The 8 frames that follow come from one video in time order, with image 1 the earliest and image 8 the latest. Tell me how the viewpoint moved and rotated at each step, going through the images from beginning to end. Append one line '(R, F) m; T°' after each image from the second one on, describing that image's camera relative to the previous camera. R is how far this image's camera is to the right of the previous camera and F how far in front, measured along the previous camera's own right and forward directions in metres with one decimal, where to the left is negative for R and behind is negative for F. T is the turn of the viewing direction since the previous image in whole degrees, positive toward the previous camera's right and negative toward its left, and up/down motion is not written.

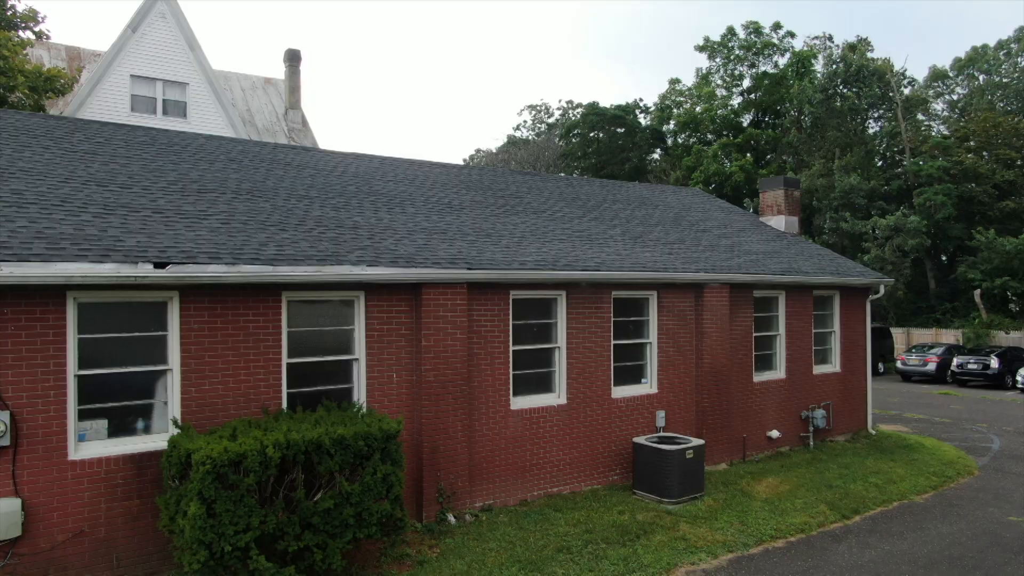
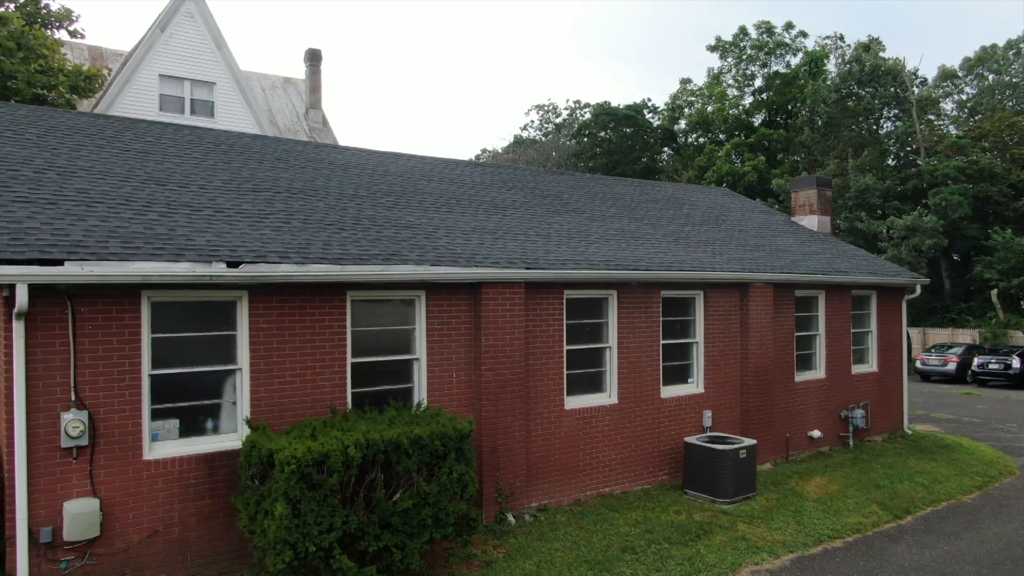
(-0.6, 0.0) m; 0°
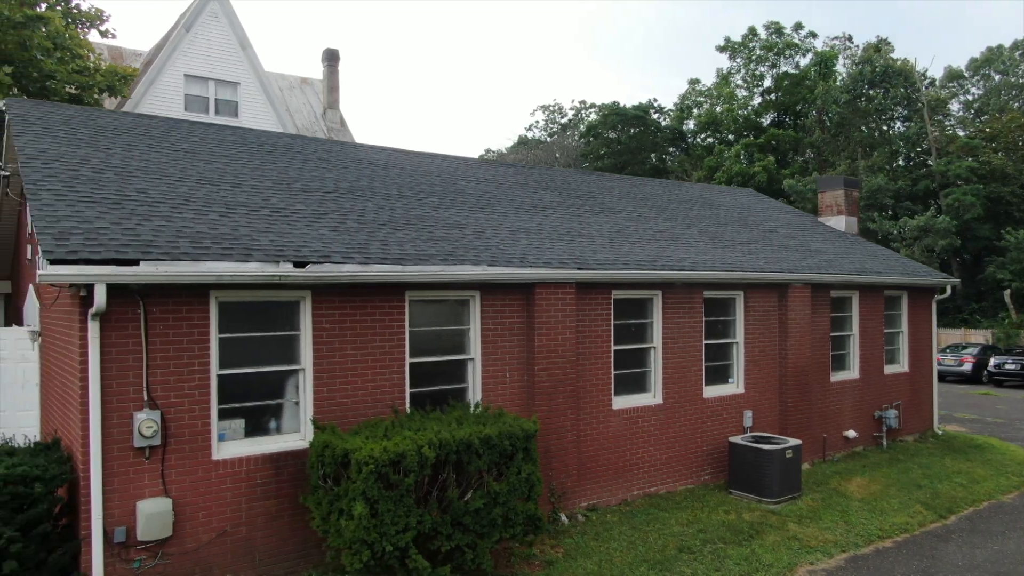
(-0.5, 0.0) m; 0°
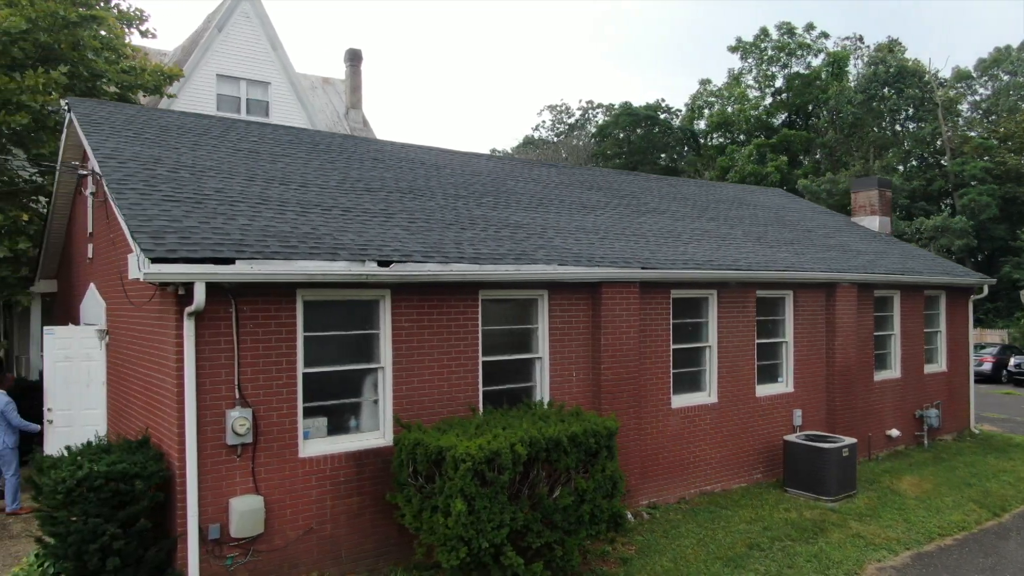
(-0.6, 0.0) m; 0°
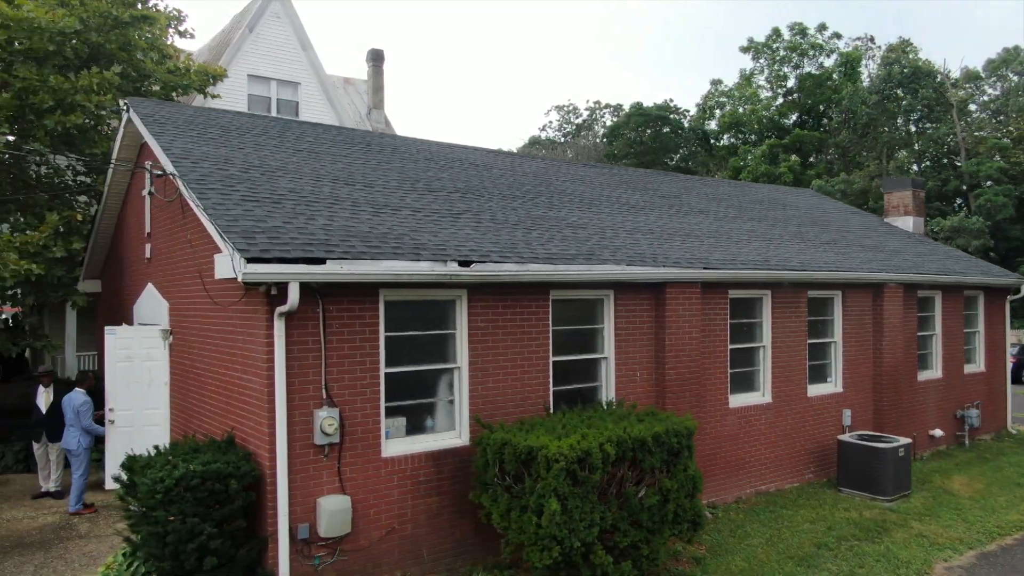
(-0.6, 0.0) m; 0°
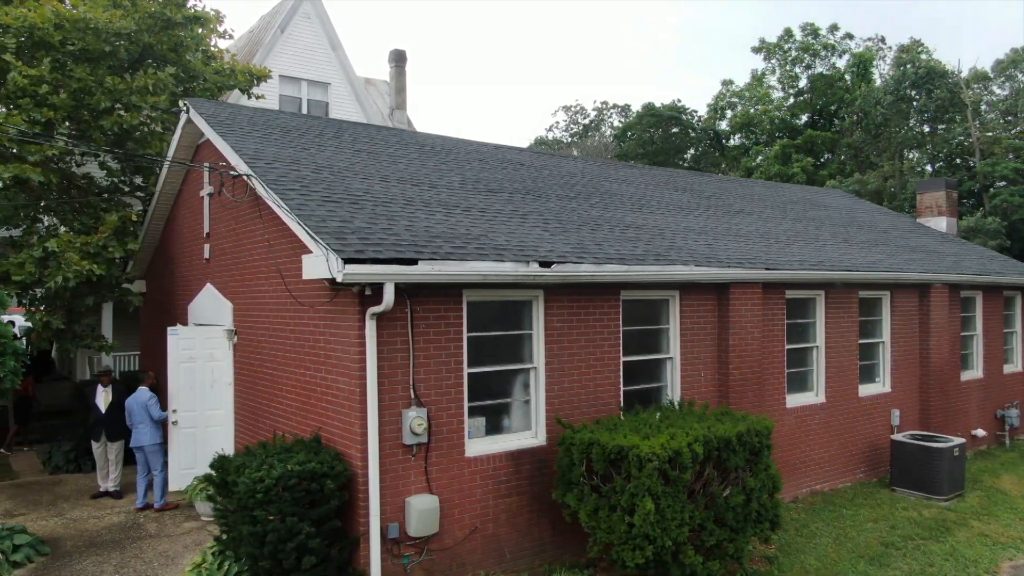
(-0.6, 0.0) m; 0°
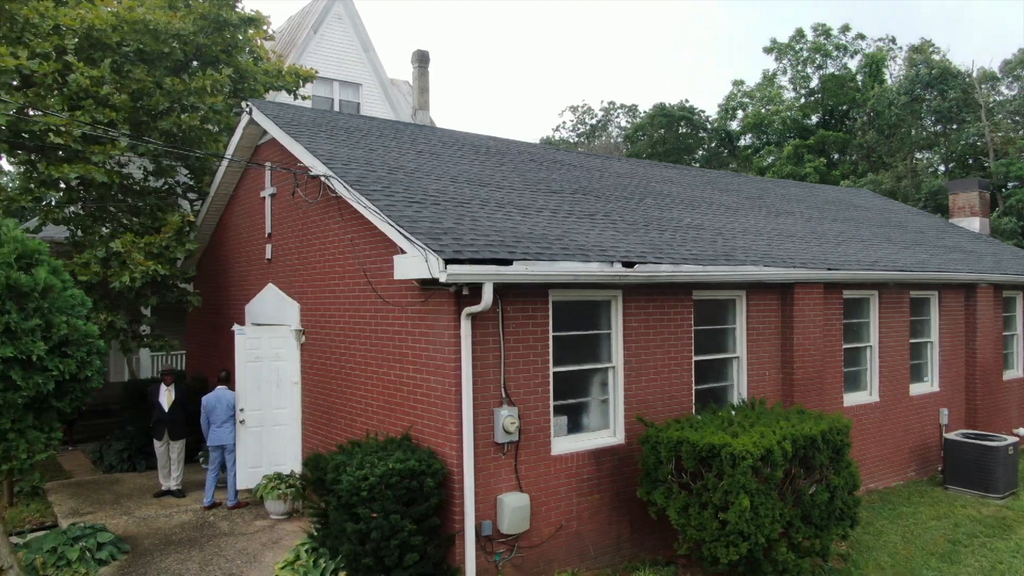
(-0.6, -0.1) m; 0°
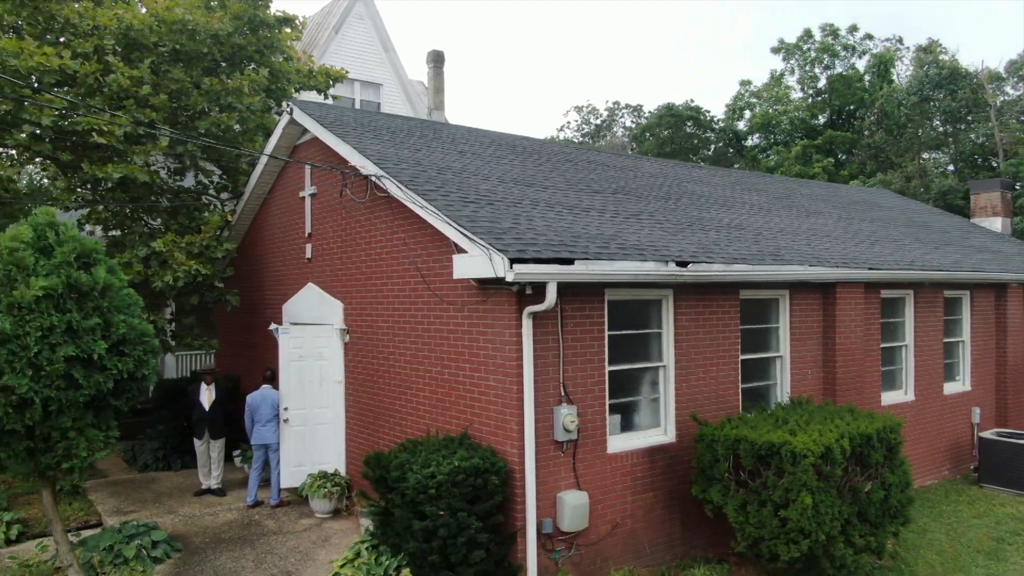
(-0.4, 0.0) m; 0°
